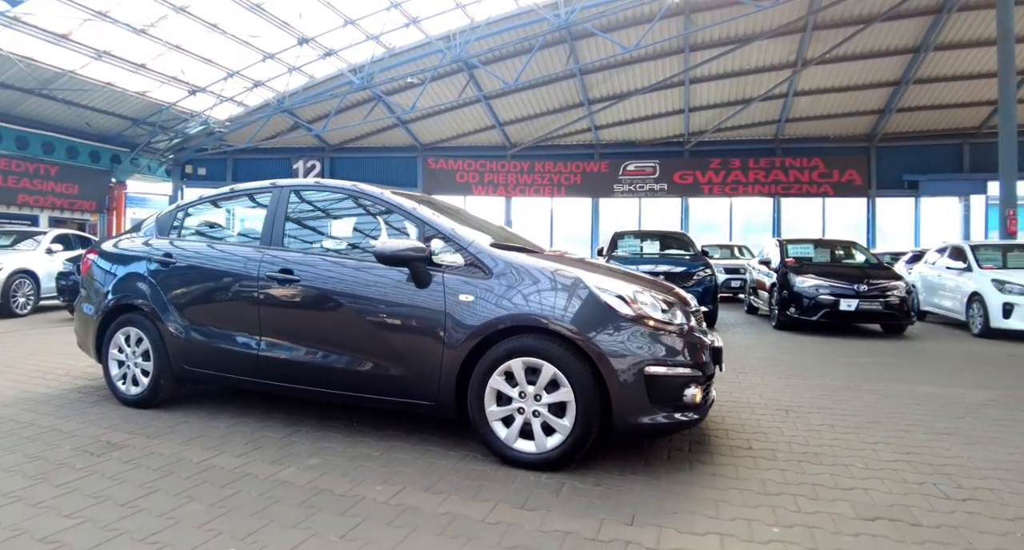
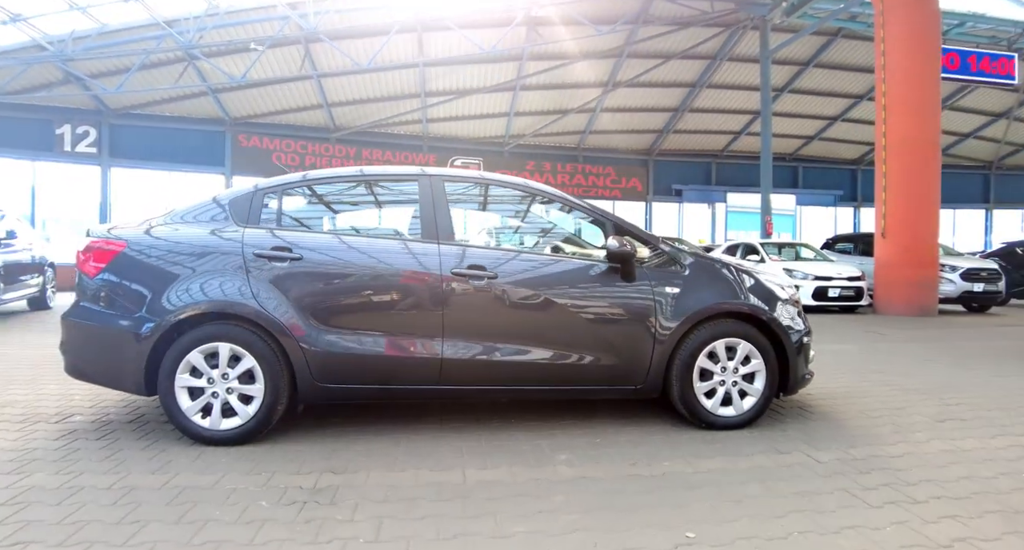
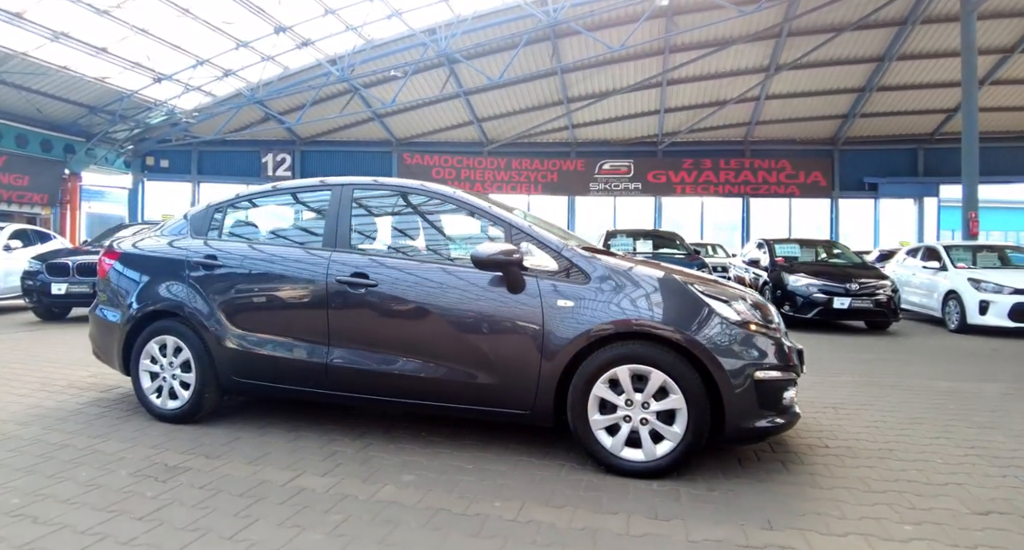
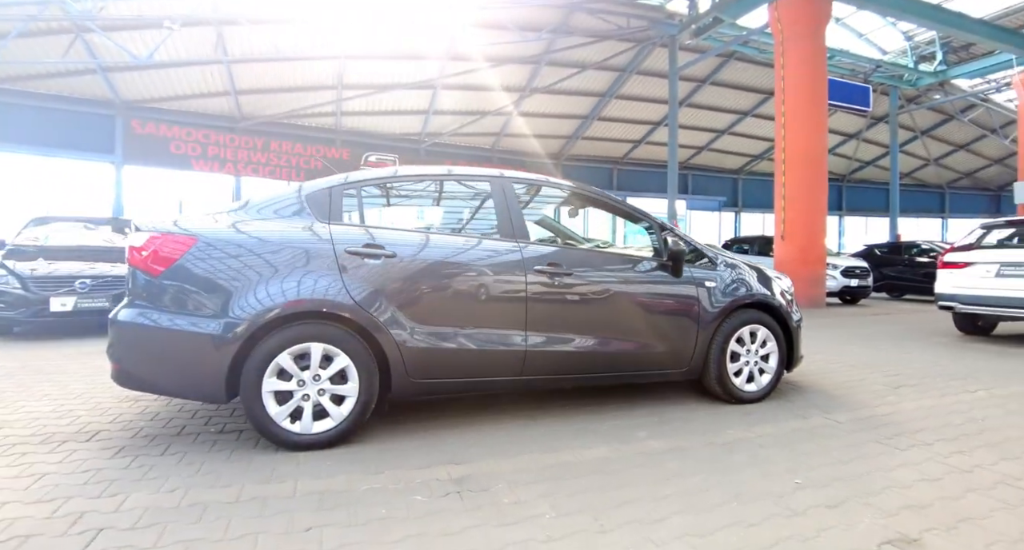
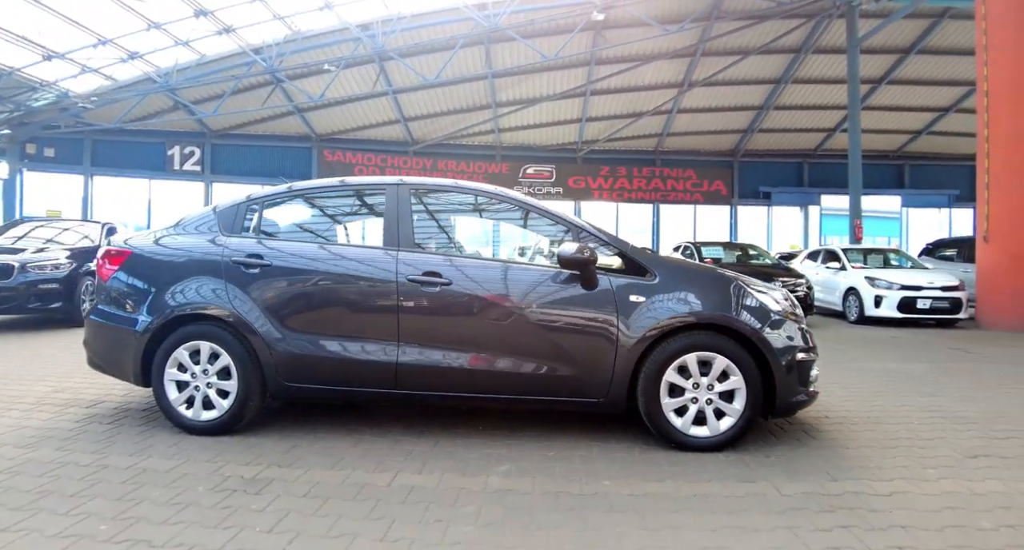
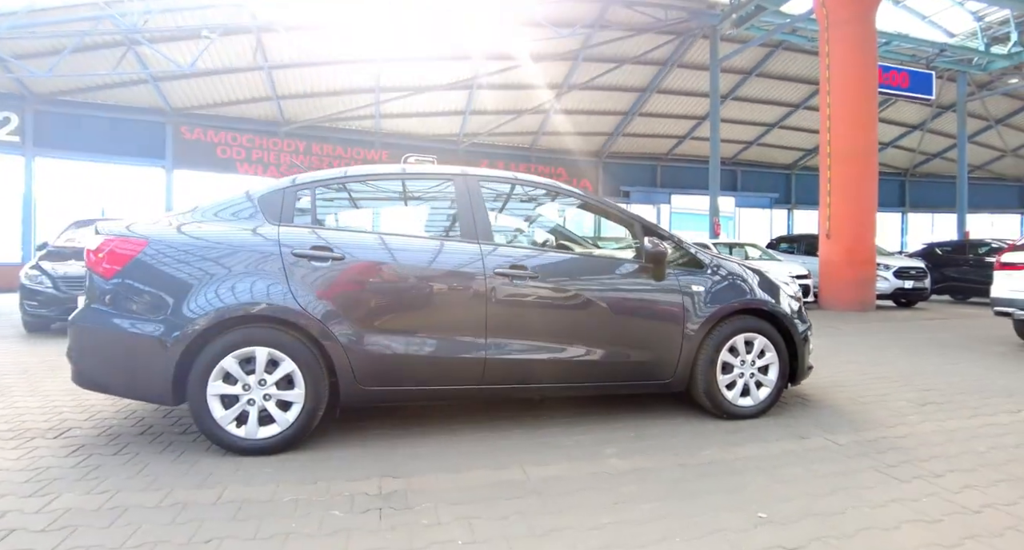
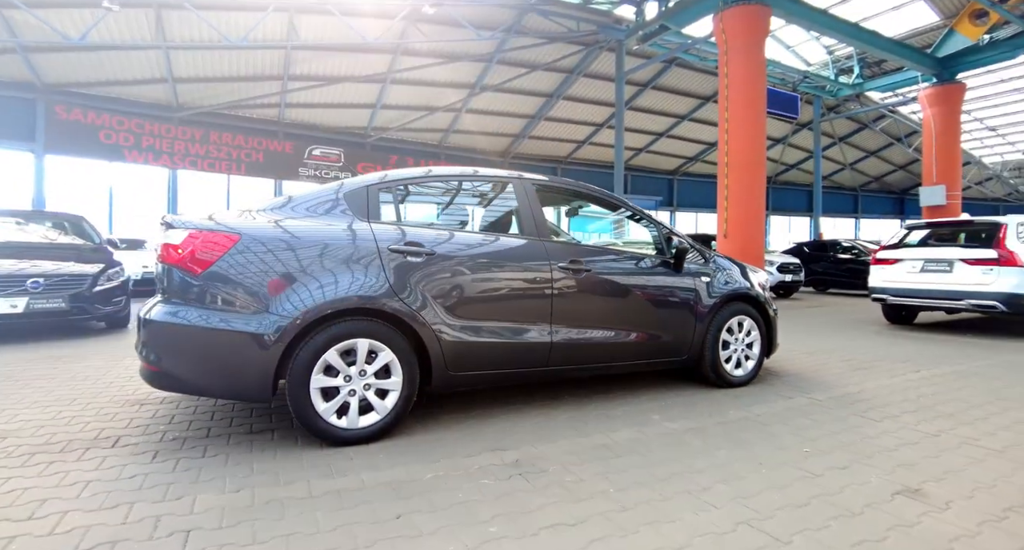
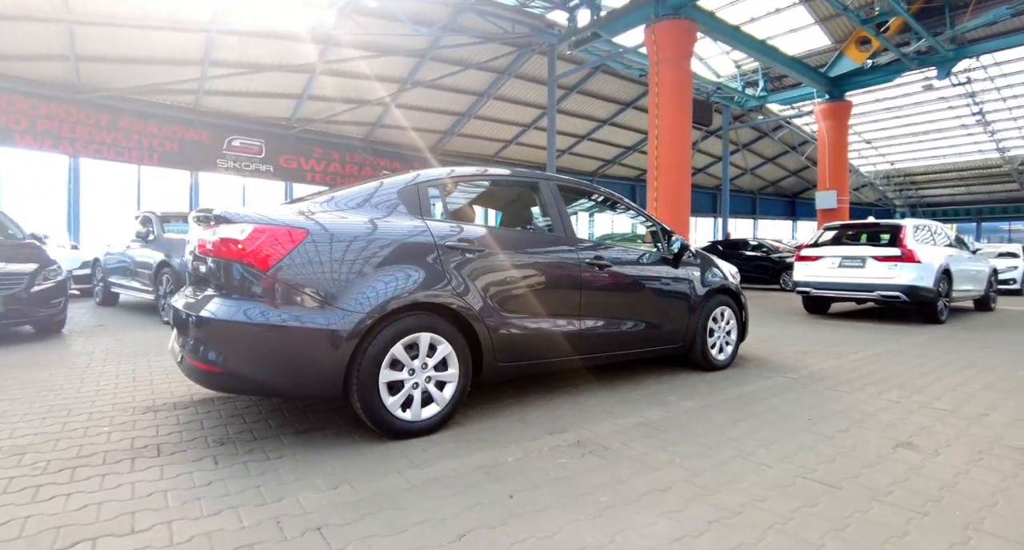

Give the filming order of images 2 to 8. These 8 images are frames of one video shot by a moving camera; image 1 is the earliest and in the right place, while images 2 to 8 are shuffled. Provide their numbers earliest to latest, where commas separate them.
3, 5, 2, 6, 4, 7, 8
